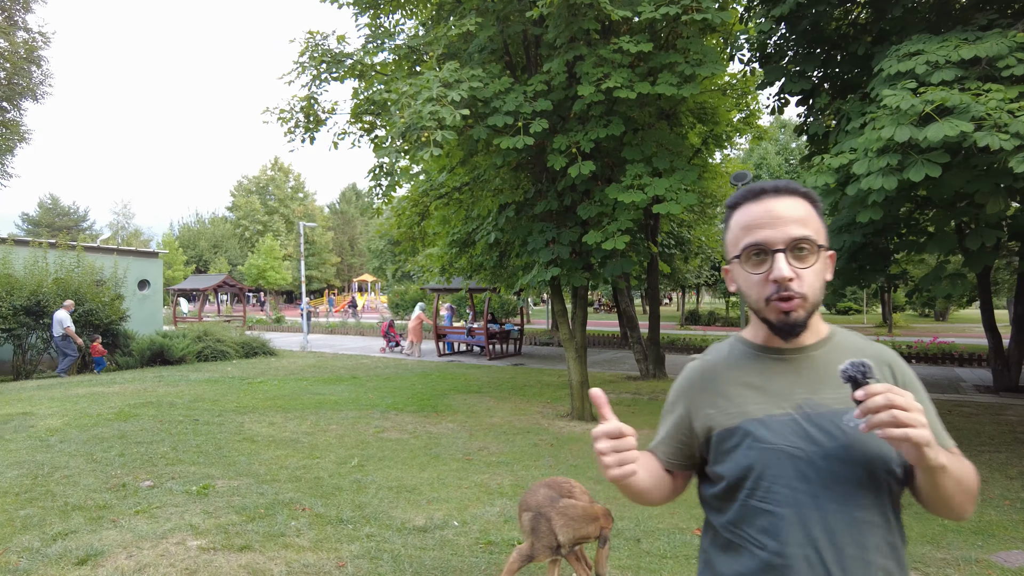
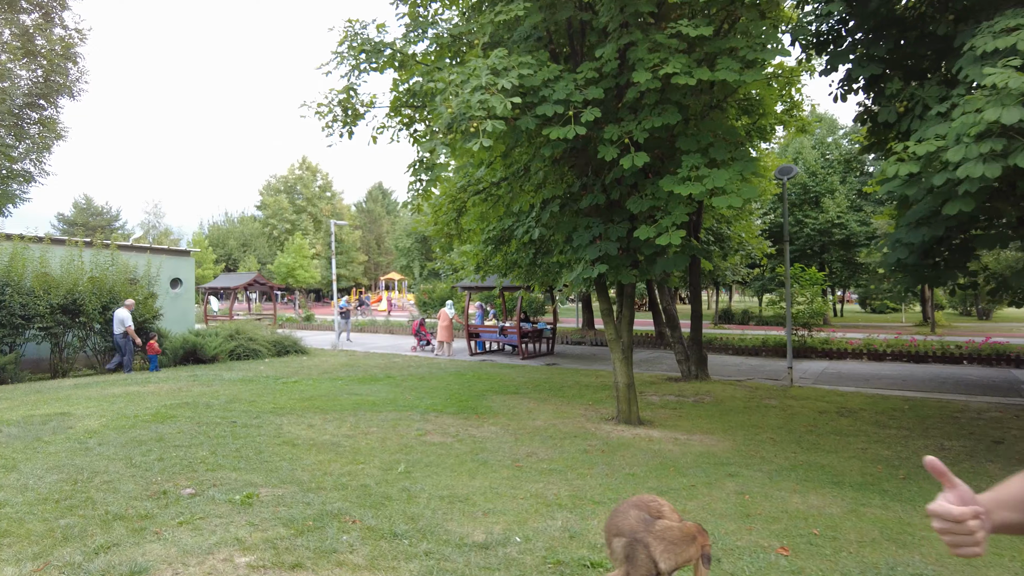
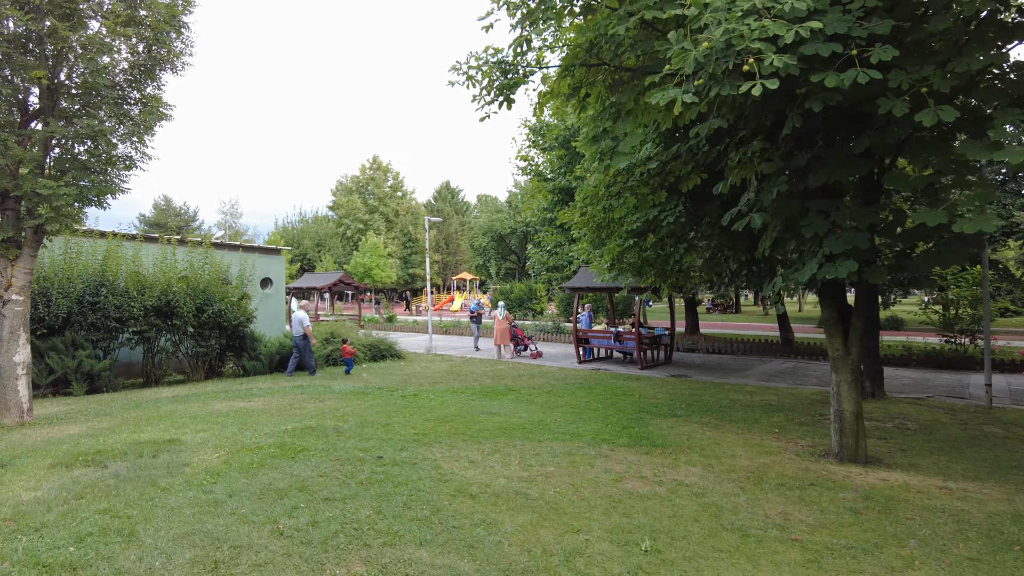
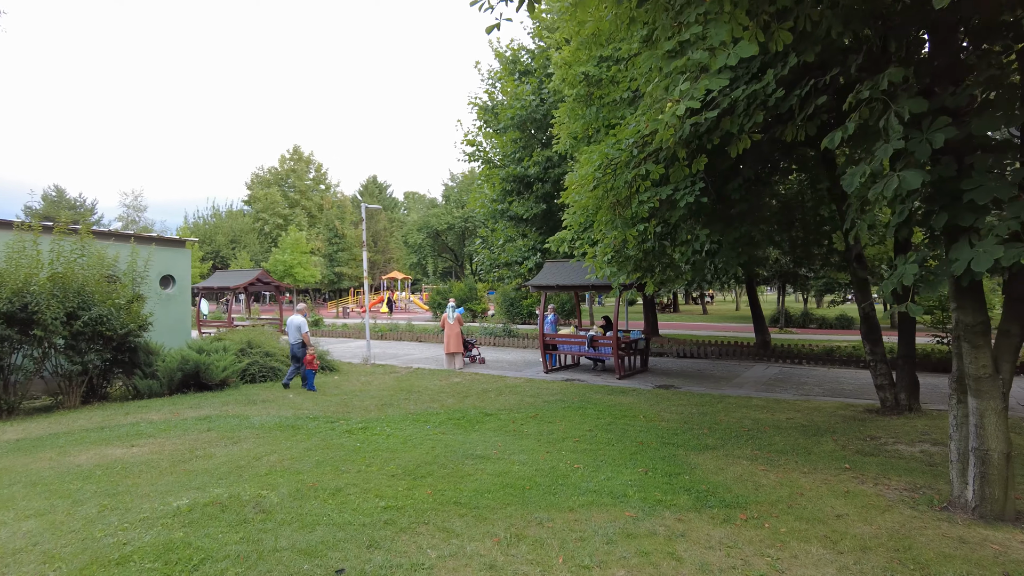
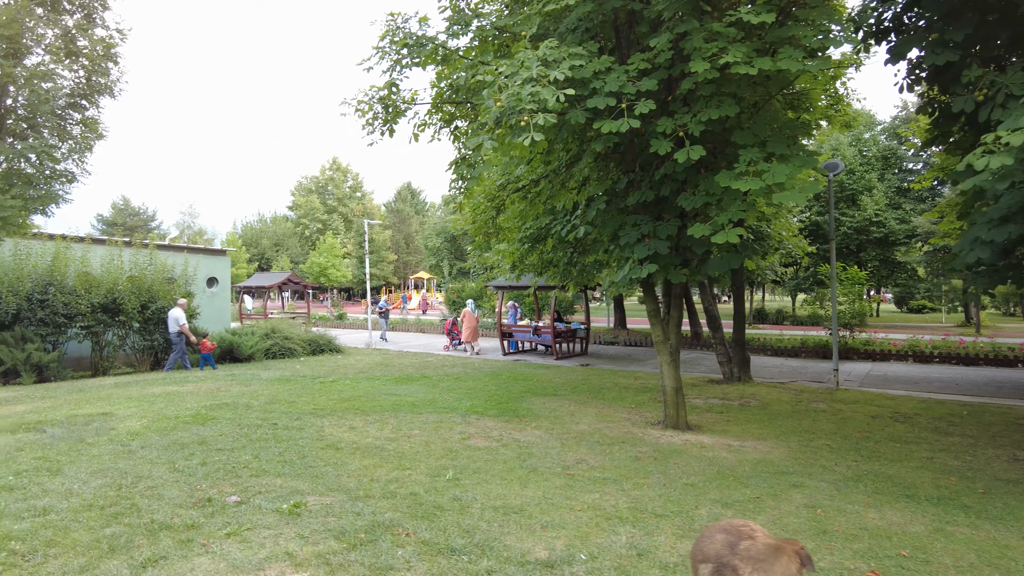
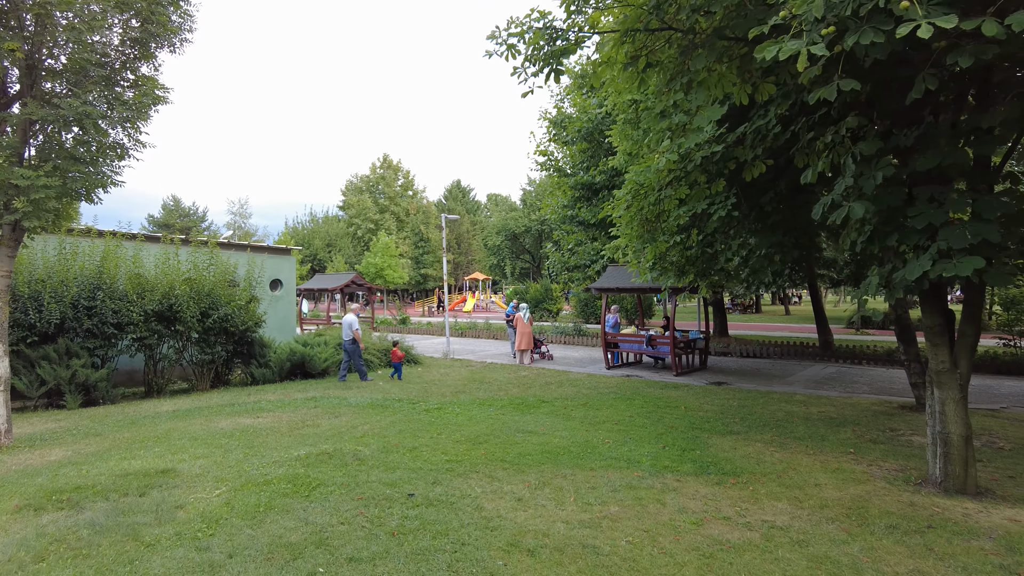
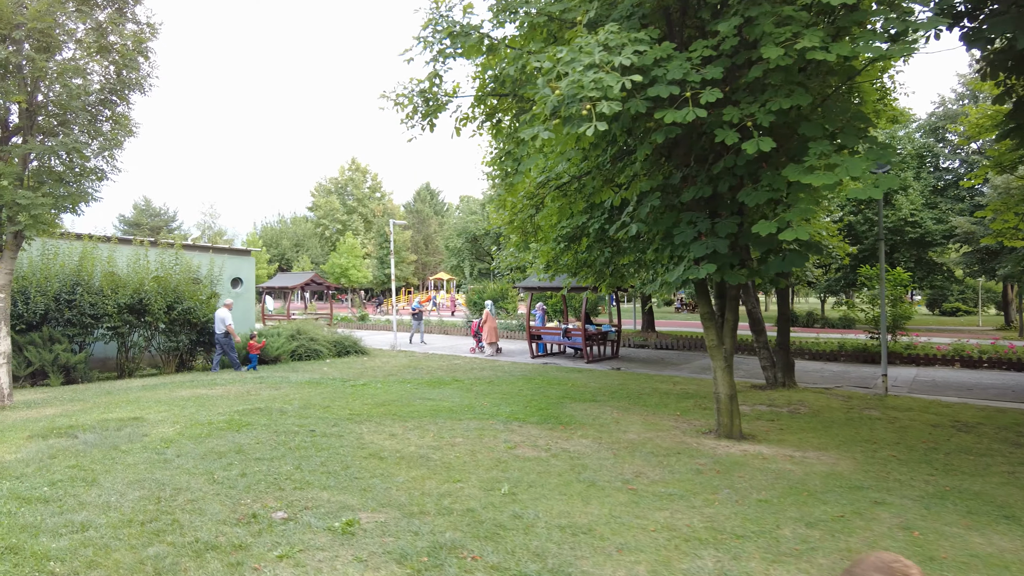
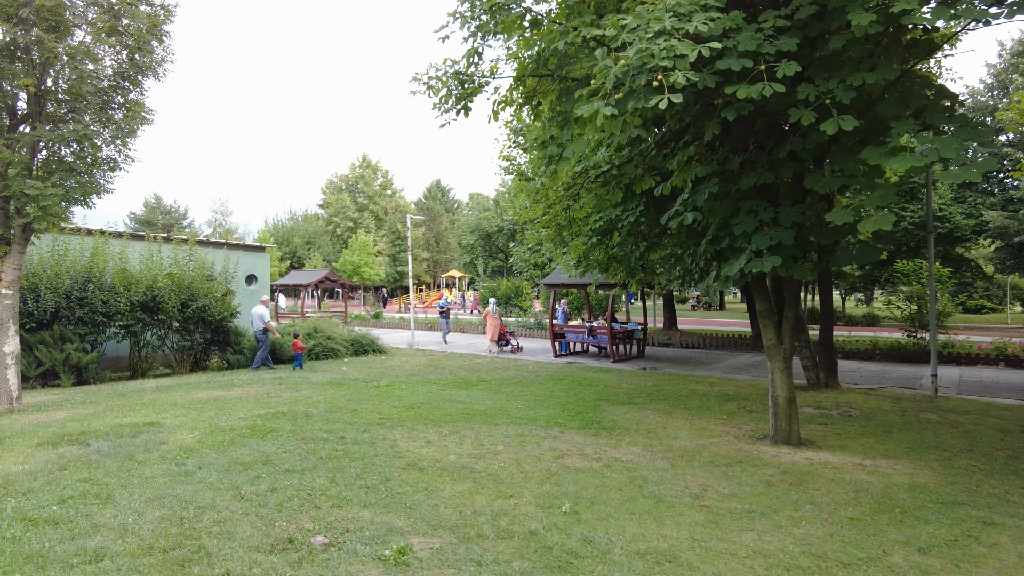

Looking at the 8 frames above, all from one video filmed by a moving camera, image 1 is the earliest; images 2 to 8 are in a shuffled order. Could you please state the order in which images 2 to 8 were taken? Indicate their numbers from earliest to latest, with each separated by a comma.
2, 5, 7, 8, 3, 6, 4
